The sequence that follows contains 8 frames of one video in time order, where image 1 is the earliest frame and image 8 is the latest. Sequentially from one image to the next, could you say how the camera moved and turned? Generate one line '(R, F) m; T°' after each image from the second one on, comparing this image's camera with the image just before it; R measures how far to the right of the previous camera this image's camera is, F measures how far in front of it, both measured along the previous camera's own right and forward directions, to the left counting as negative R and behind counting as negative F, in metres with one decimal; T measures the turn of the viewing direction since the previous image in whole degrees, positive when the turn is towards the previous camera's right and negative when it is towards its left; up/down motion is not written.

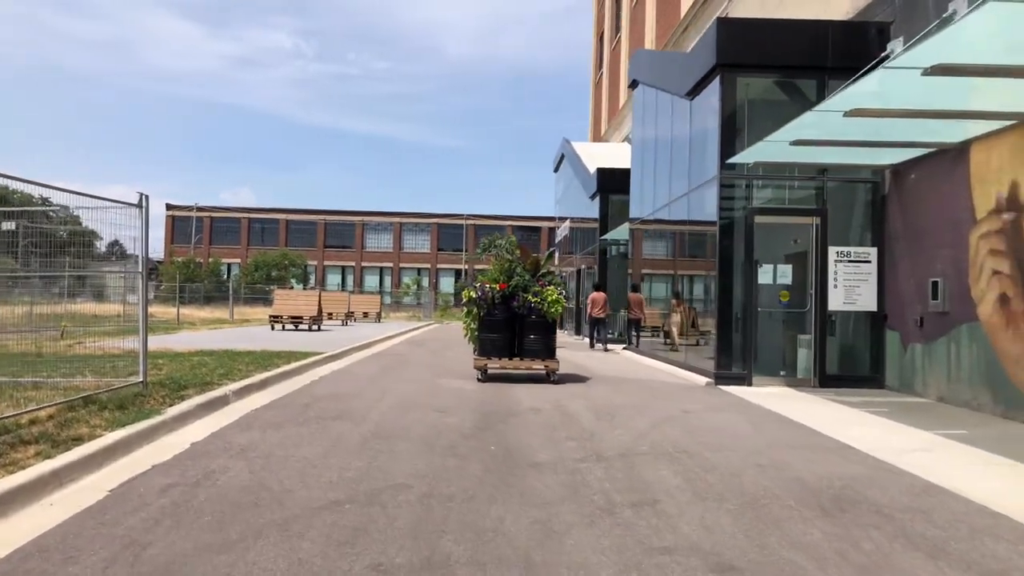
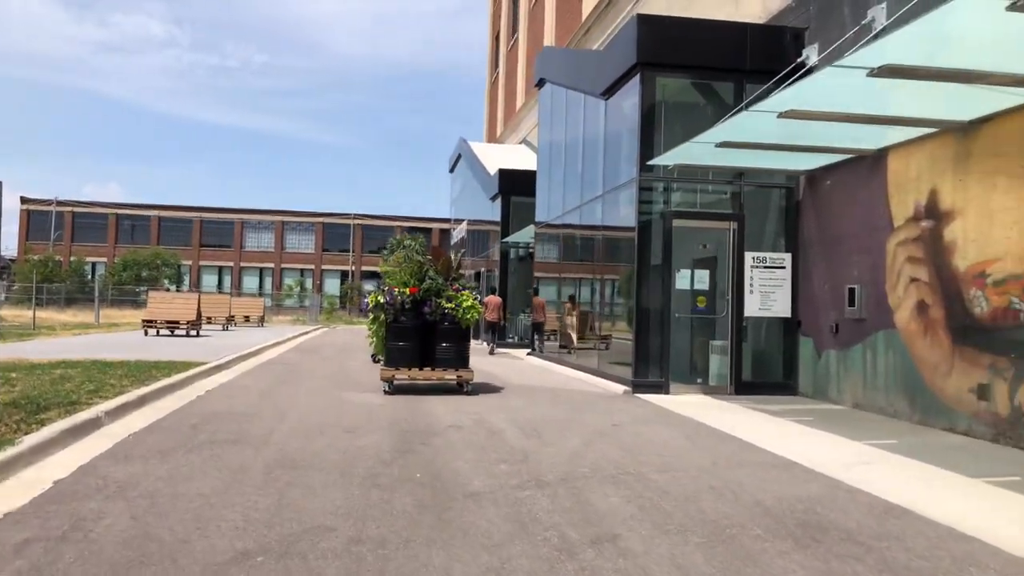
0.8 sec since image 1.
(-0.4, +0.8) m; +8°
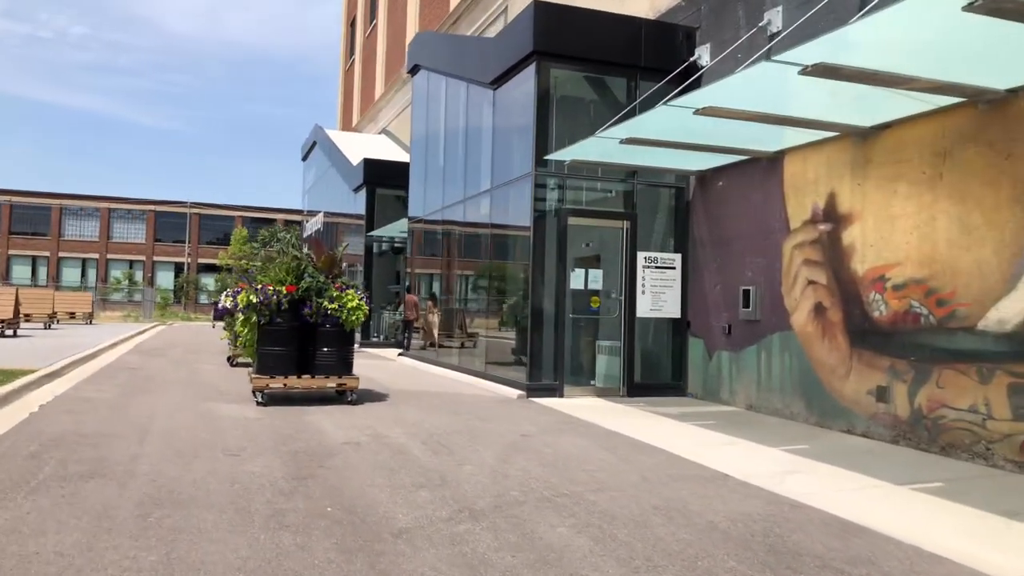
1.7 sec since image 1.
(-0.6, +0.9) m; +11°
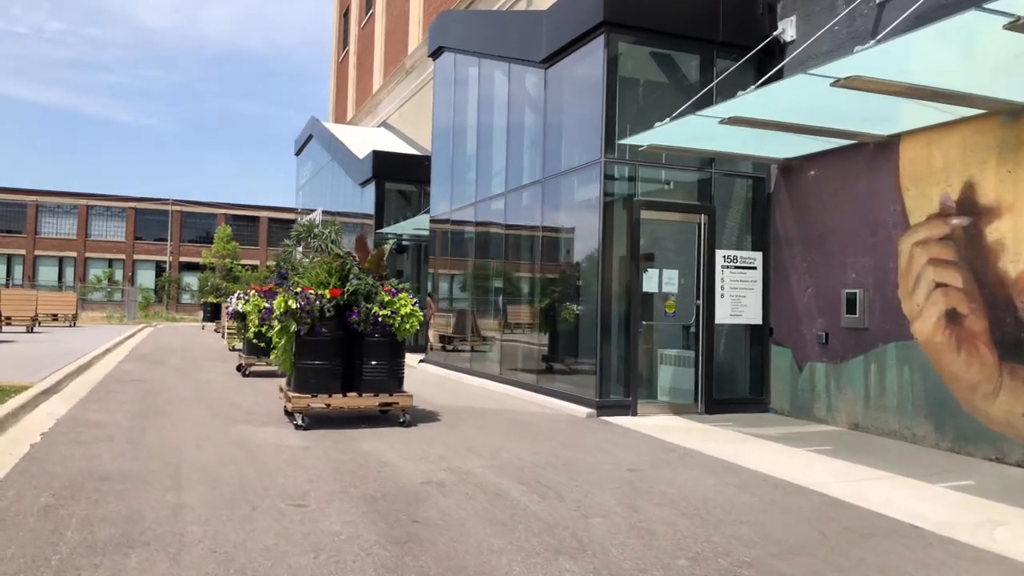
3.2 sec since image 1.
(-1.2, +1.5) m; +1°
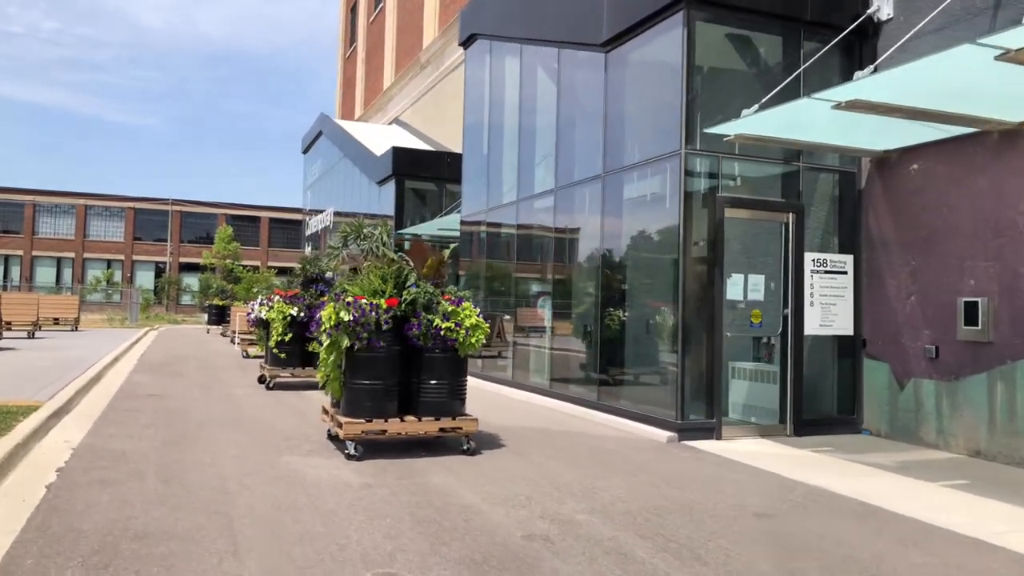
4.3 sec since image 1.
(-0.9, +1.2) m; 0°
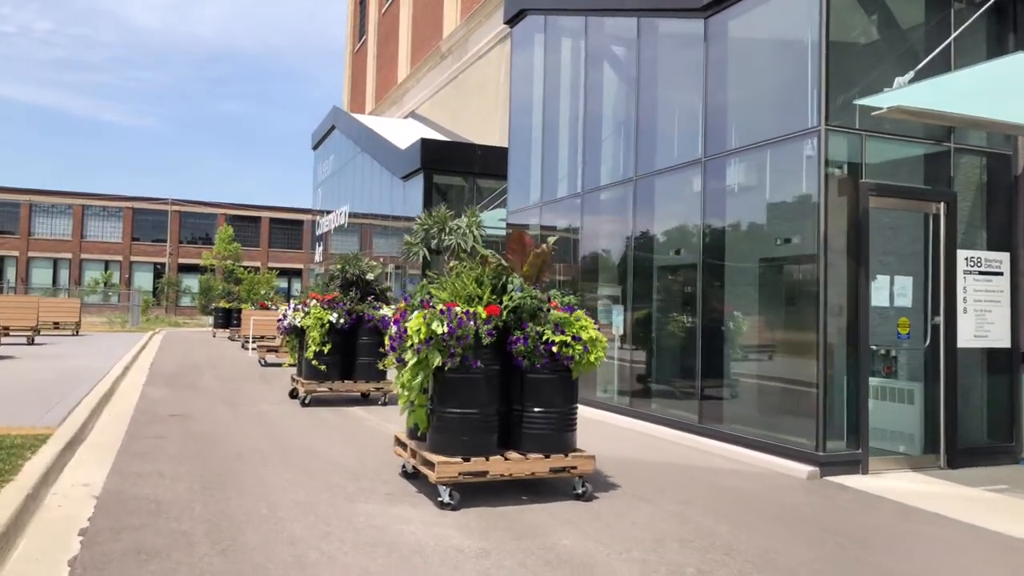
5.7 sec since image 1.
(-1.1, +1.6) m; 0°
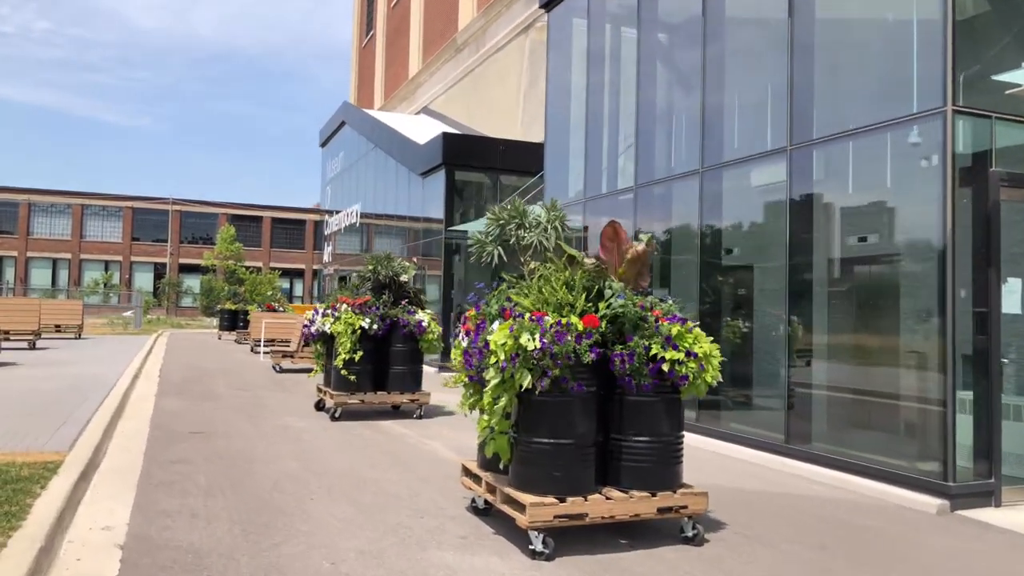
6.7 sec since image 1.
(-0.7, +1.1) m; 0°
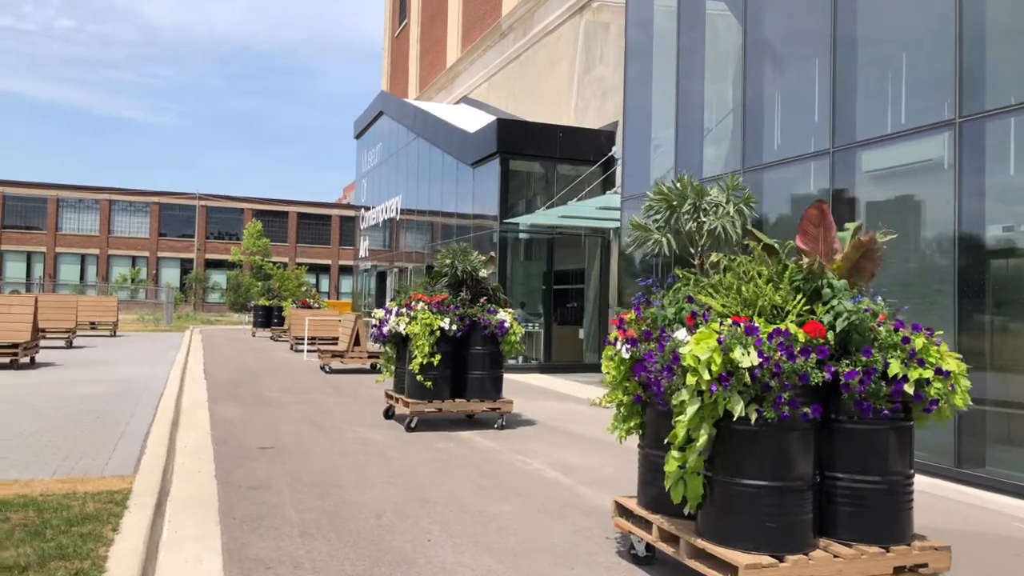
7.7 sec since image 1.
(-1.0, +1.2) m; -1°
